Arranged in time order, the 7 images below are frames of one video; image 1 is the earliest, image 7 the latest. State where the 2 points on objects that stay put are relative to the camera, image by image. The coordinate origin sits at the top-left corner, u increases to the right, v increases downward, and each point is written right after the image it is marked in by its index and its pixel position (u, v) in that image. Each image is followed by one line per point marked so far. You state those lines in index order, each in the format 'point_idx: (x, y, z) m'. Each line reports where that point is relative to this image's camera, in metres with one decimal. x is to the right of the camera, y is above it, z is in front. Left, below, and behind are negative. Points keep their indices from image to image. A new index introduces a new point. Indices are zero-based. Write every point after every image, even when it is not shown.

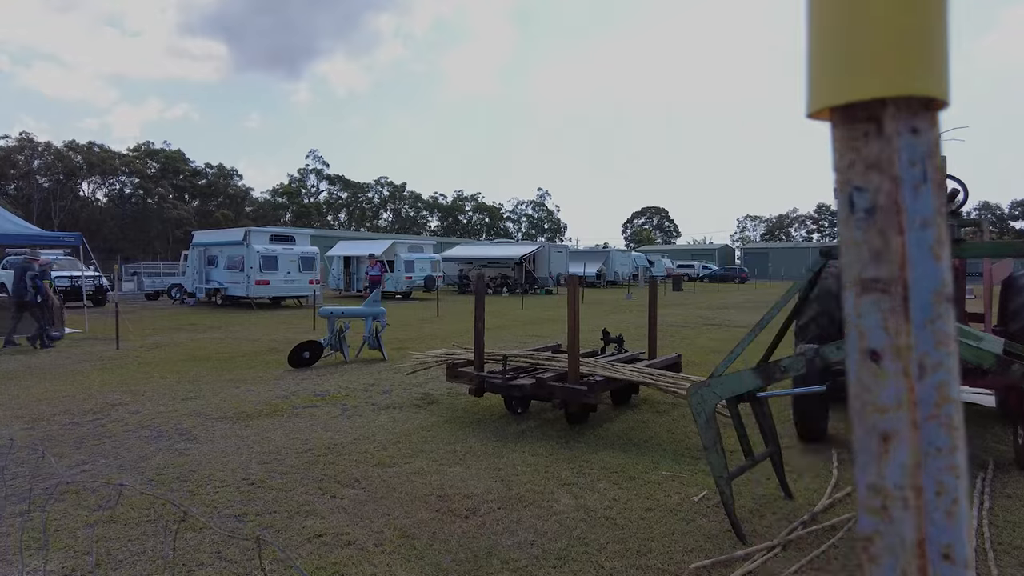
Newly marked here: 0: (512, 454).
0: (0.0, -1.2, +4.7) m
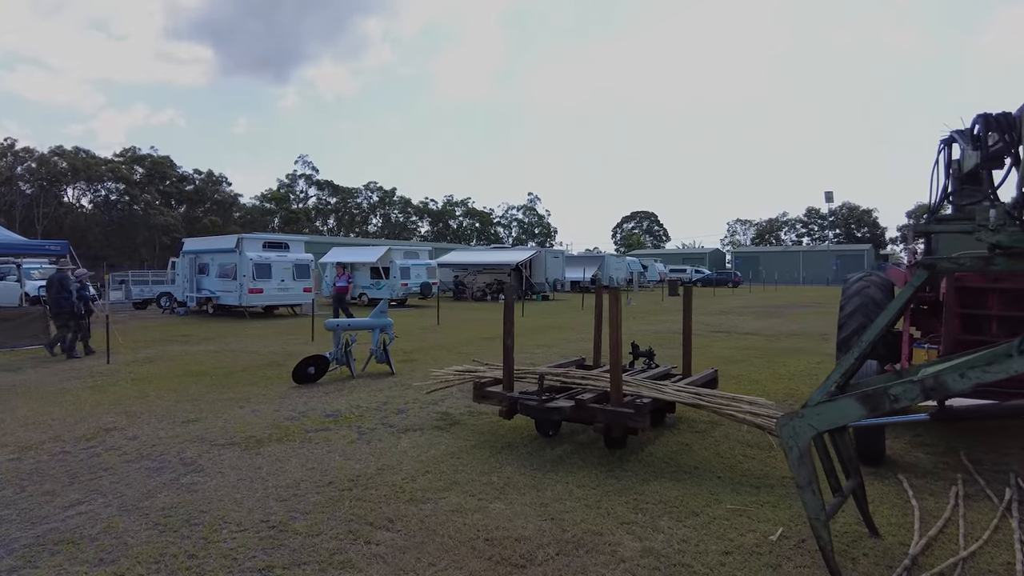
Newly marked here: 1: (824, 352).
0: (+0.3, -1.3, +4.3) m
1: (+5.3, -1.1, +11.1) m
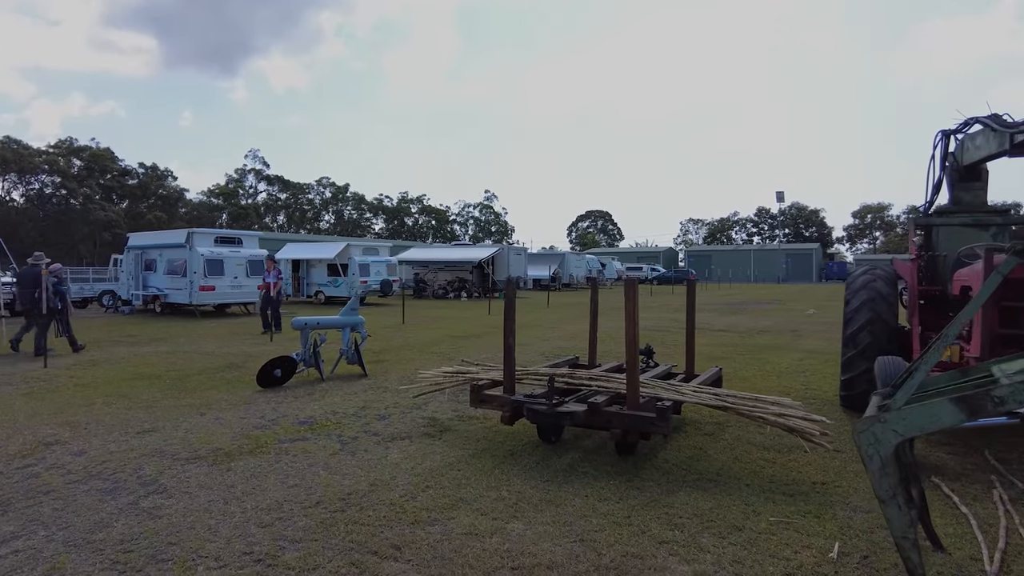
0: (+0.4, -1.2, +3.9) m
1: (+4.9, -1.0, +11.0) m
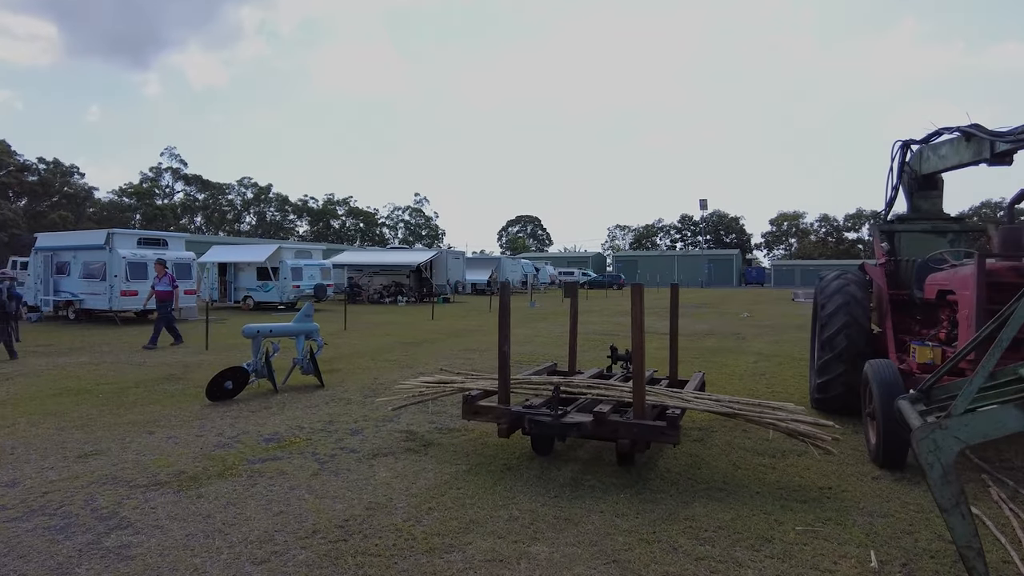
0: (+0.5, -1.3, +3.6) m
1: (+4.2, -1.1, +11.3) m
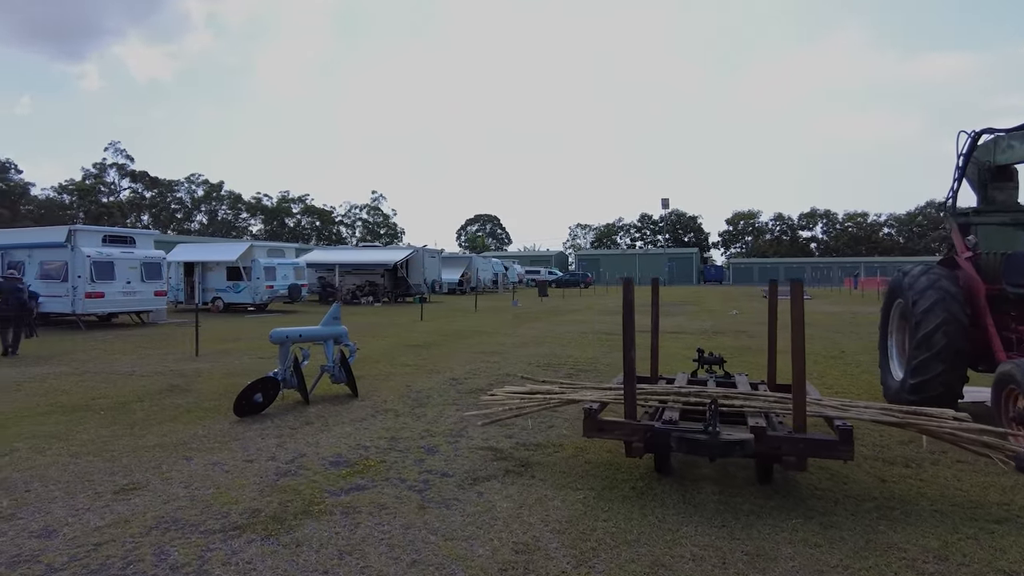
0: (+1.3, -1.2, +3.1) m
1: (+4.4, -1.0, +11.0) m
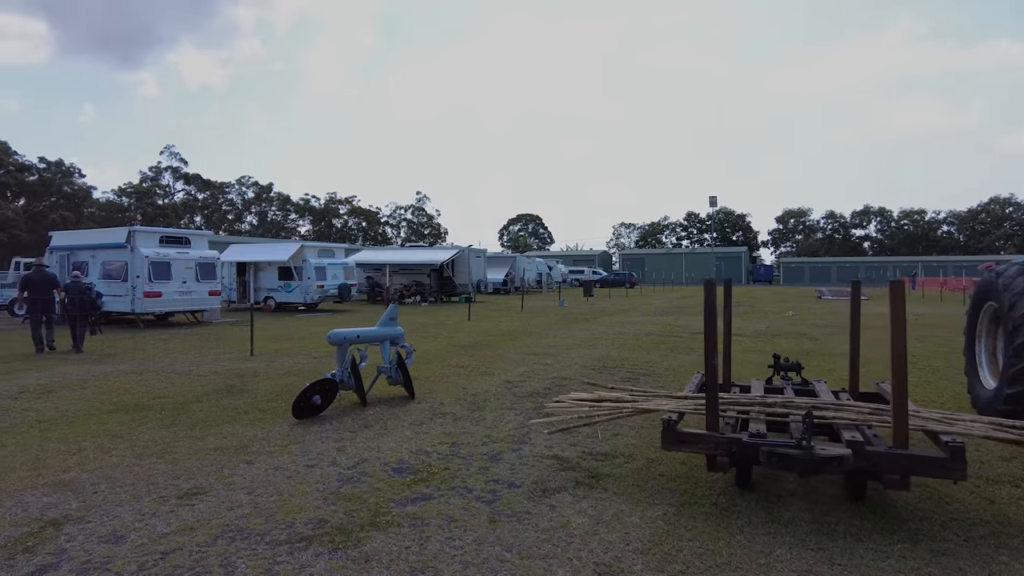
0: (+1.6, -1.3, +2.8) m
1: (+5.3, -1.0, +10.5) m
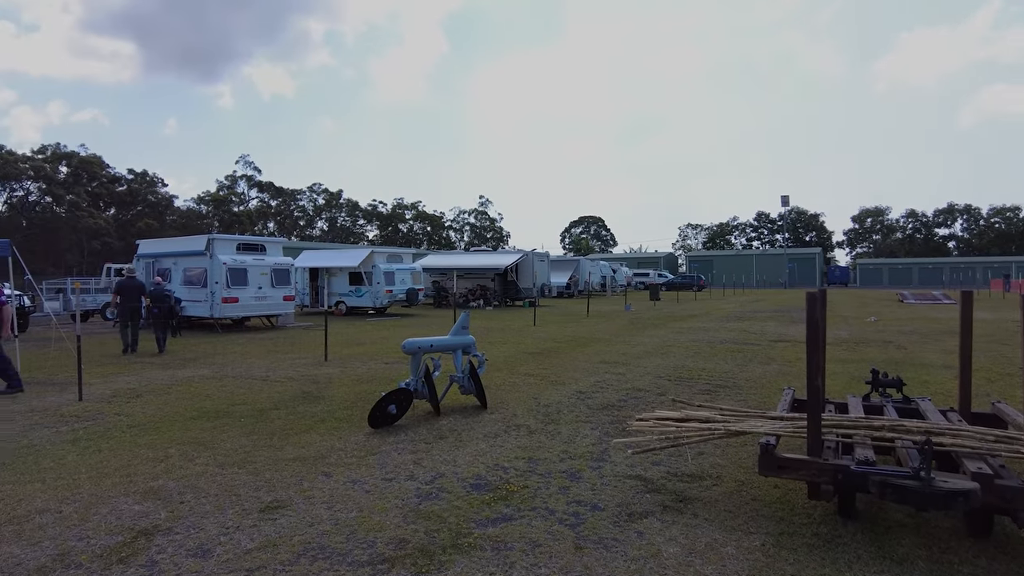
0: (+2.0, -1.3, +2.5) m
1: (+6.3, -1.1, +9.8) m
